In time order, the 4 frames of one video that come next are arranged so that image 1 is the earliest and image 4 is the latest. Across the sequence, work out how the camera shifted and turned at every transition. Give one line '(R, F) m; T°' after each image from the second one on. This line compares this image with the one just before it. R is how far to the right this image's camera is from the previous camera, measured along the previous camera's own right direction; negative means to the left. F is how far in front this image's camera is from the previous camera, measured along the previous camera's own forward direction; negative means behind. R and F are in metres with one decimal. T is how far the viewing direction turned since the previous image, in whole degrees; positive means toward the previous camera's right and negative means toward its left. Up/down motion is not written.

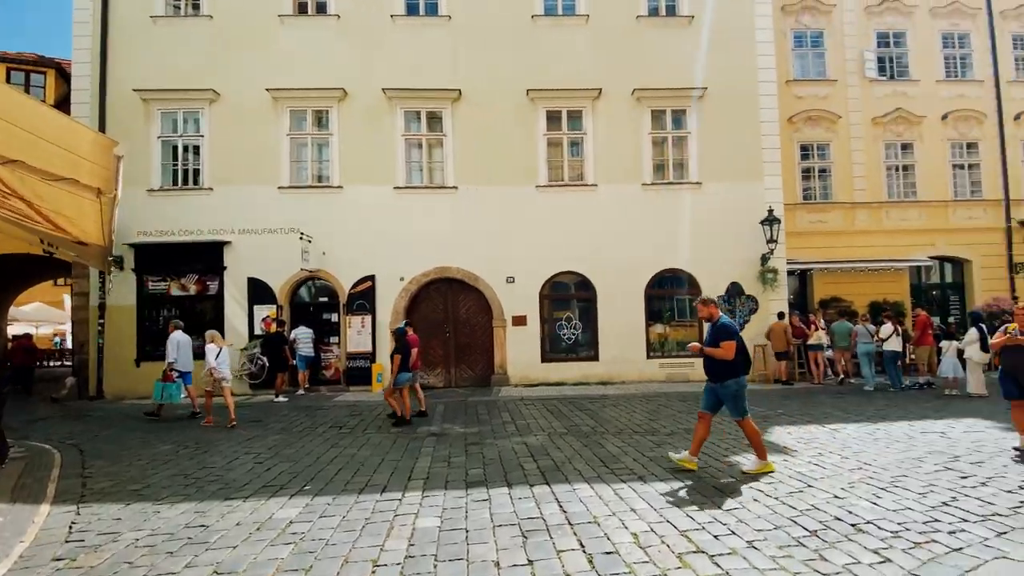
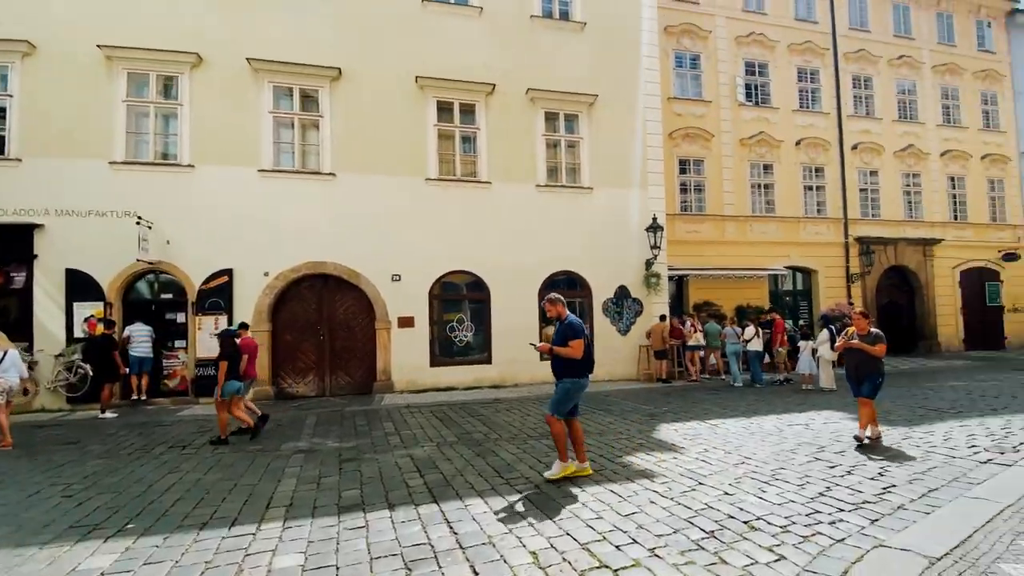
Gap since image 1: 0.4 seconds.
(+0.1, +0.7) m; +12°
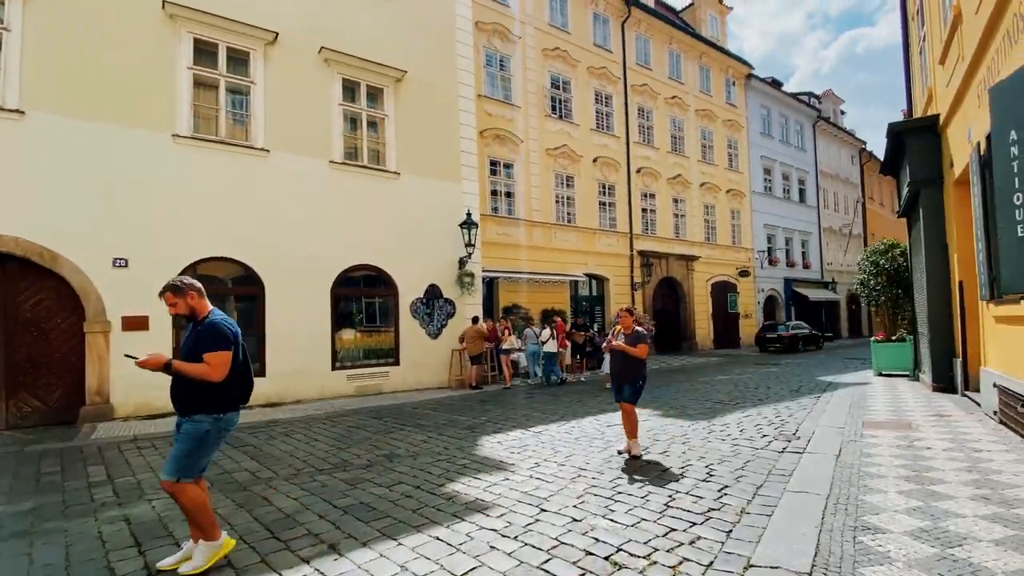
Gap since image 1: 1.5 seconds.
(+0.1, +1.3) m; +22°
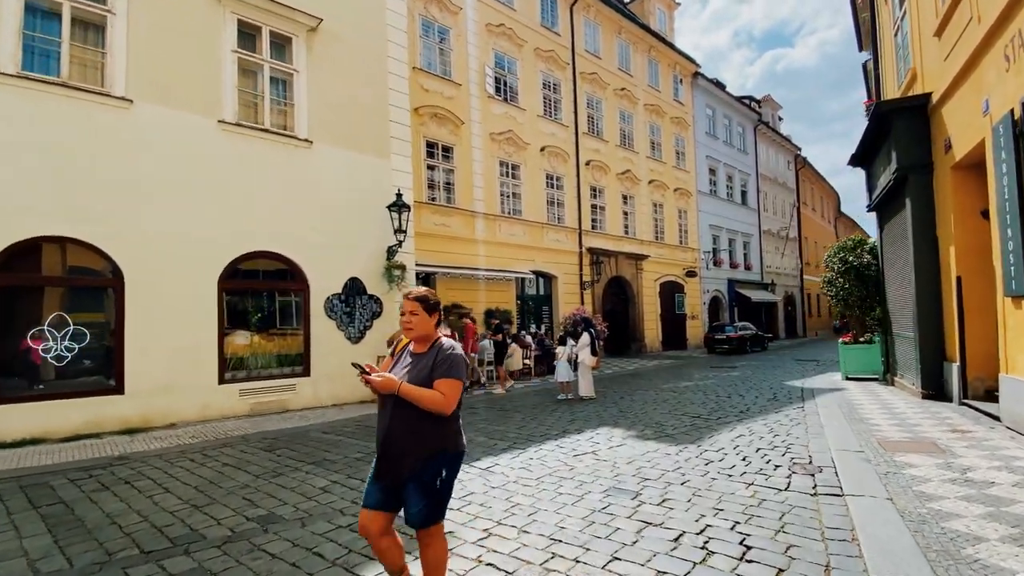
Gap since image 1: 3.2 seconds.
(0.0, +1.9) m; +7°
